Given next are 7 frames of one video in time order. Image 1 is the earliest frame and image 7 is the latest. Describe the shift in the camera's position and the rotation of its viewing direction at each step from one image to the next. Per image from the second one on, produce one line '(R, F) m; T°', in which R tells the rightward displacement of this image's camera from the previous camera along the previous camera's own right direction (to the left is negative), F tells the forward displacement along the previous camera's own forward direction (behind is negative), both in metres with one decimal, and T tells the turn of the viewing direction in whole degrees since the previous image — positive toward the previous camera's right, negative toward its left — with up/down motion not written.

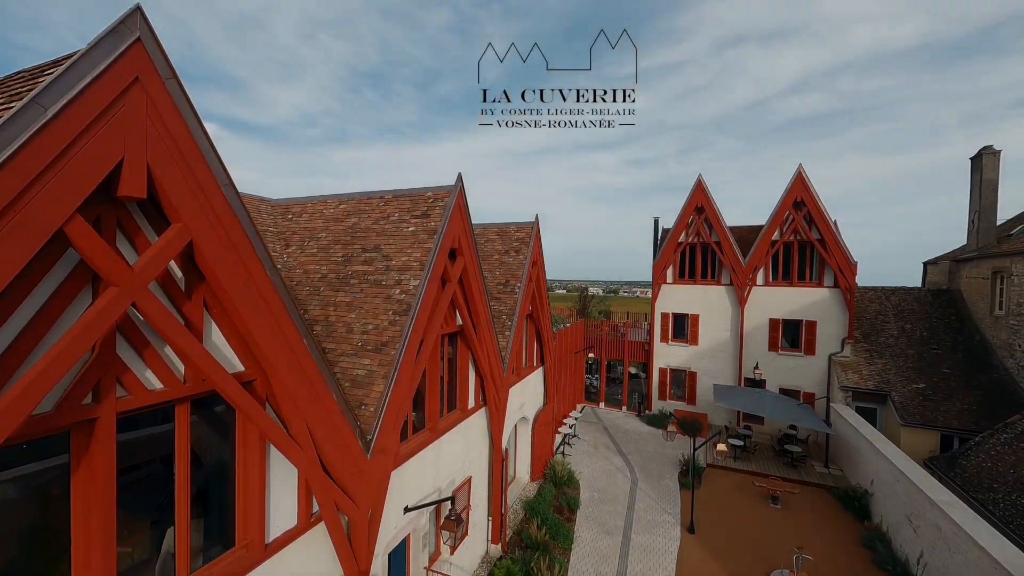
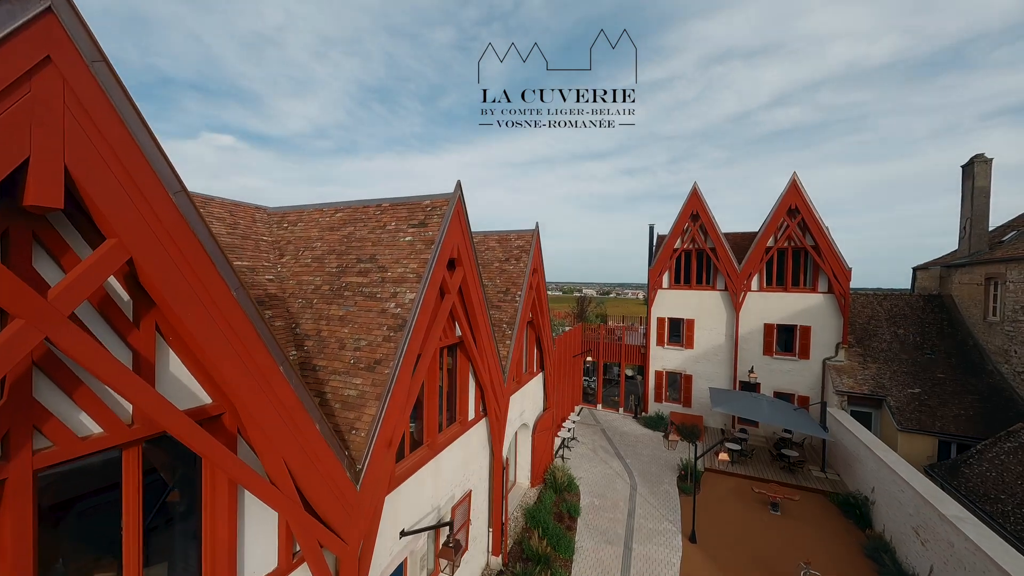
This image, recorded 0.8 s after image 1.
(-0.2, +0.1) m; +1°
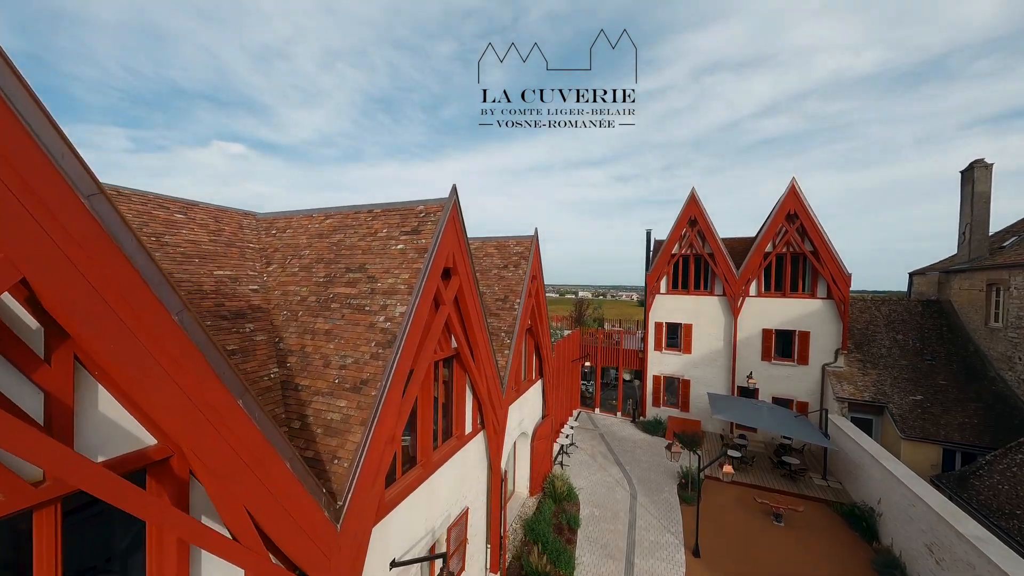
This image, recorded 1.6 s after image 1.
(-0.1, +0.4) m; +1°
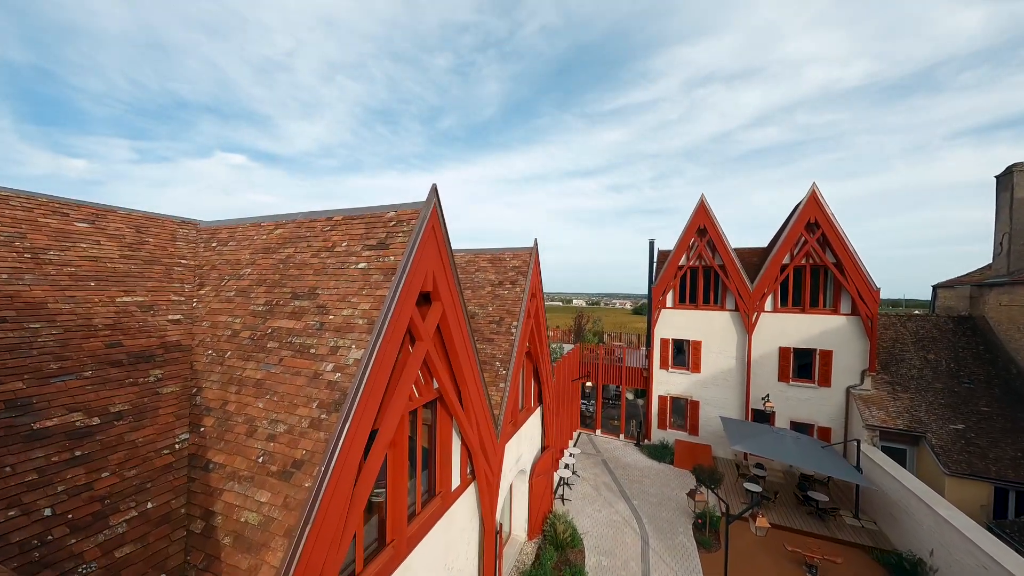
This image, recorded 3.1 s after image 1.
(-0.1, +1.8) m; +1°
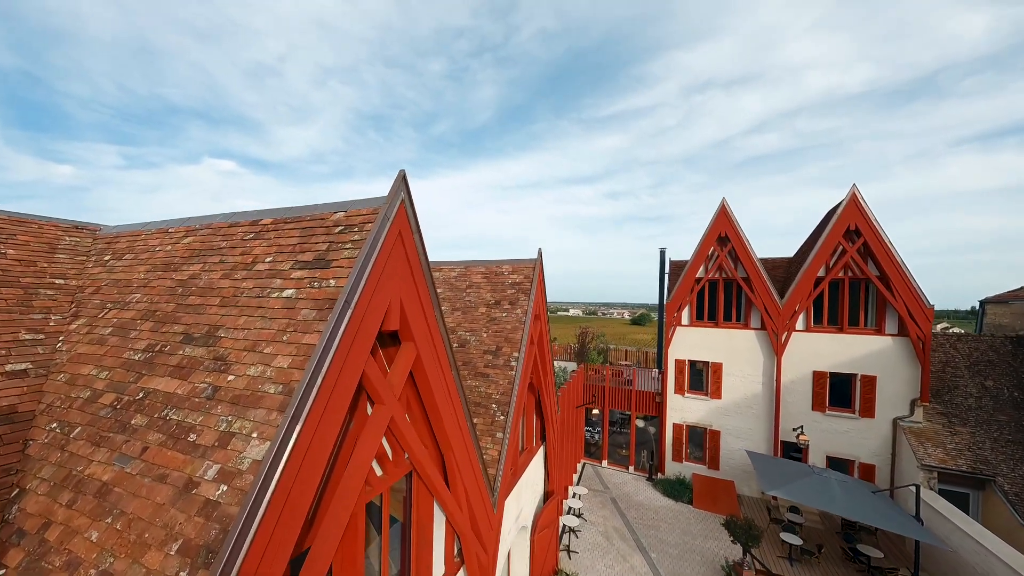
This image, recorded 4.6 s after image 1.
(-0.1, +2.1) m; +1°
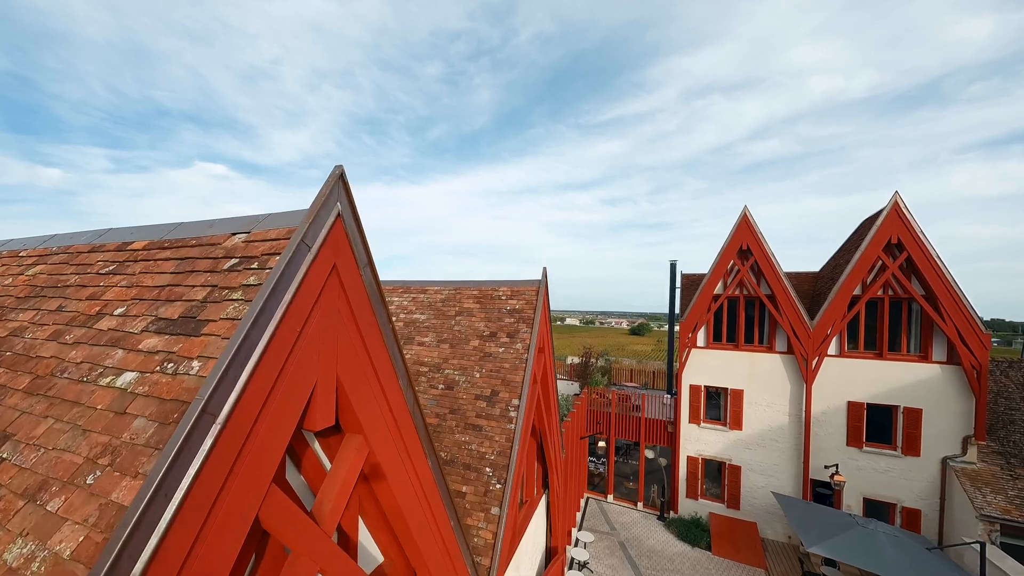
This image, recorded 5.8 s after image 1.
(-0.1, +1.7) m; +1°
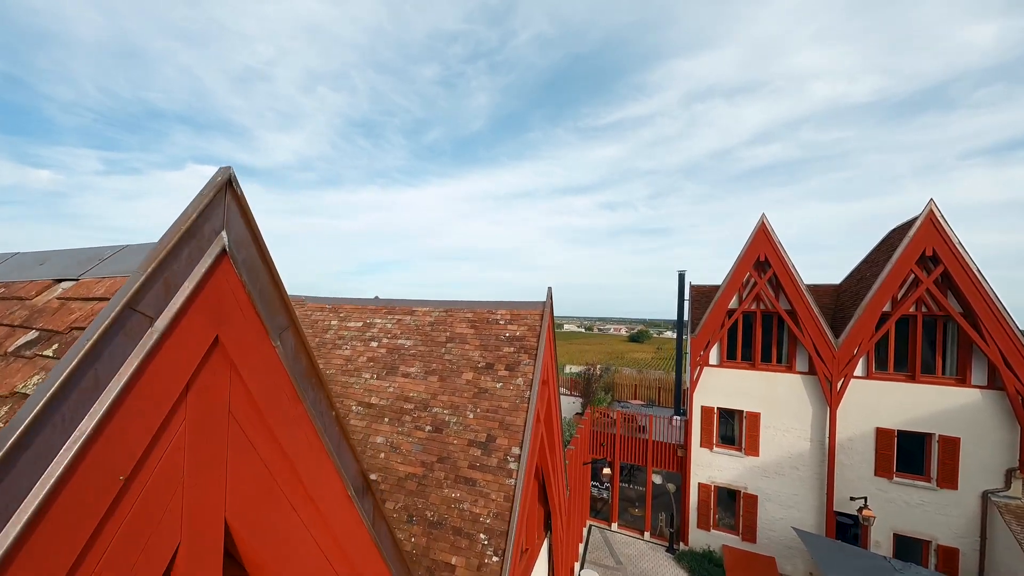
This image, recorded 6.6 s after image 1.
(-0.1, +1.1) m; 0°
